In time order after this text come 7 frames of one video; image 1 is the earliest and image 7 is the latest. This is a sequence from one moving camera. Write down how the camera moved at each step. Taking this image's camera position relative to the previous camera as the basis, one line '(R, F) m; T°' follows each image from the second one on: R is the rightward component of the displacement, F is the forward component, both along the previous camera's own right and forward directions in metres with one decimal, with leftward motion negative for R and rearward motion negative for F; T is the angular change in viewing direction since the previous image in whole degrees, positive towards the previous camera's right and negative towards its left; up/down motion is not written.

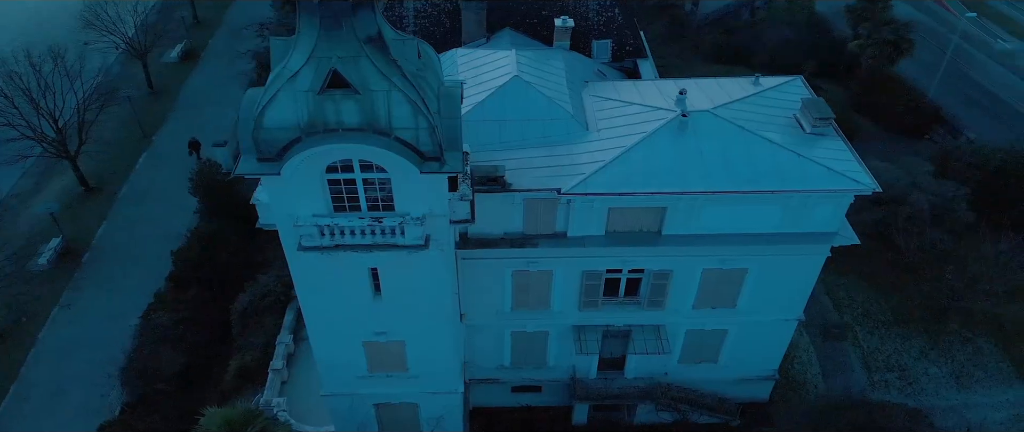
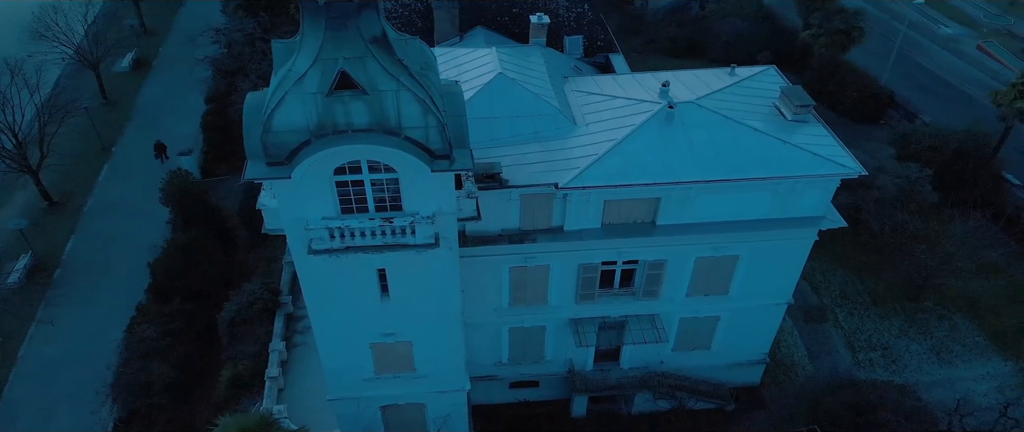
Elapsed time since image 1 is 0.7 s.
(-0.9, 0.0) m; +3°
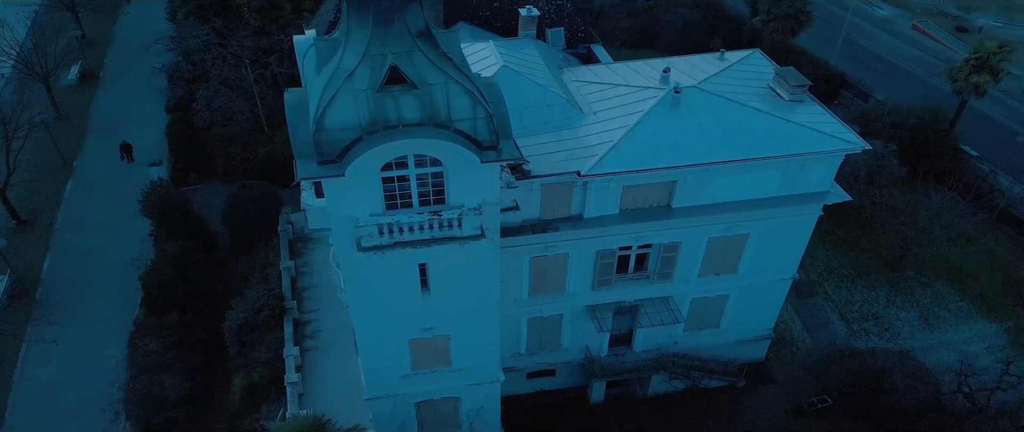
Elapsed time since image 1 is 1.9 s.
(-1.8, 0.0) m; +3°
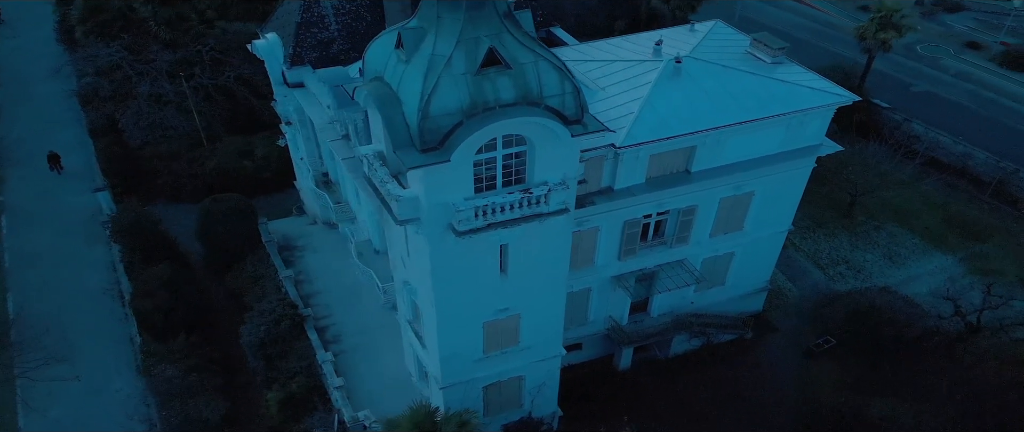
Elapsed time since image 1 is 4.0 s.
(-3.6, -0.1) m; +7°
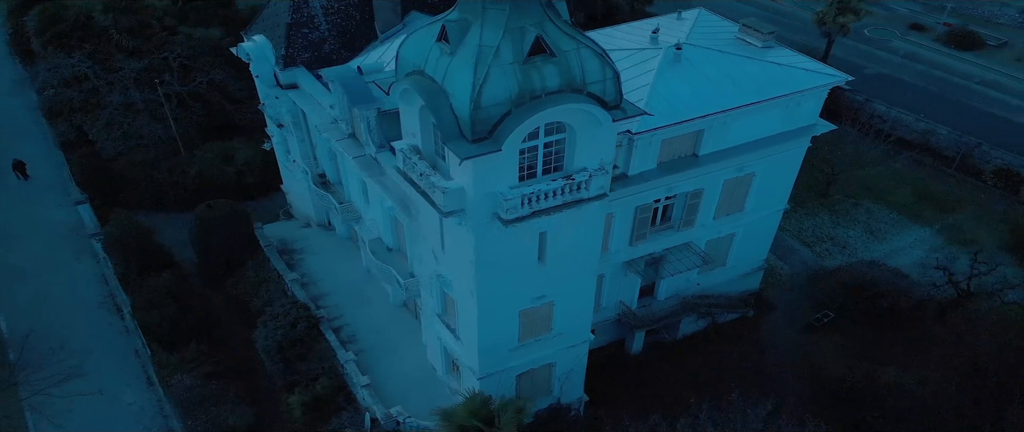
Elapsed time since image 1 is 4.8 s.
(-1.8, -0.1) m; +3°
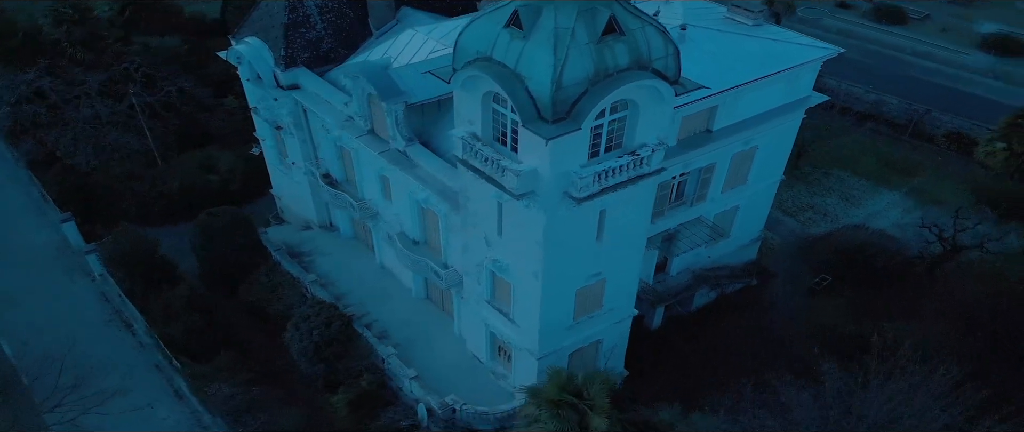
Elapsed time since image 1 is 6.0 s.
(-2.7, -0.3) m; +4°
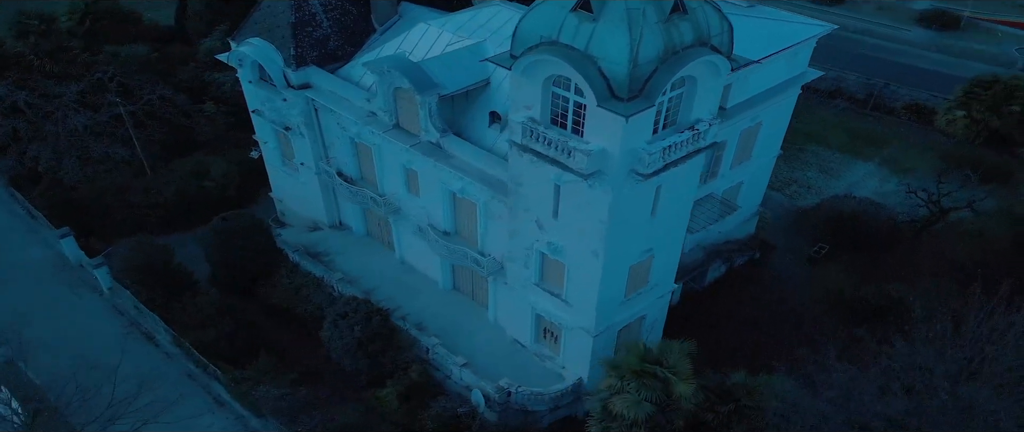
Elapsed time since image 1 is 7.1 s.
(-2.5, -0.3) m; +3°
